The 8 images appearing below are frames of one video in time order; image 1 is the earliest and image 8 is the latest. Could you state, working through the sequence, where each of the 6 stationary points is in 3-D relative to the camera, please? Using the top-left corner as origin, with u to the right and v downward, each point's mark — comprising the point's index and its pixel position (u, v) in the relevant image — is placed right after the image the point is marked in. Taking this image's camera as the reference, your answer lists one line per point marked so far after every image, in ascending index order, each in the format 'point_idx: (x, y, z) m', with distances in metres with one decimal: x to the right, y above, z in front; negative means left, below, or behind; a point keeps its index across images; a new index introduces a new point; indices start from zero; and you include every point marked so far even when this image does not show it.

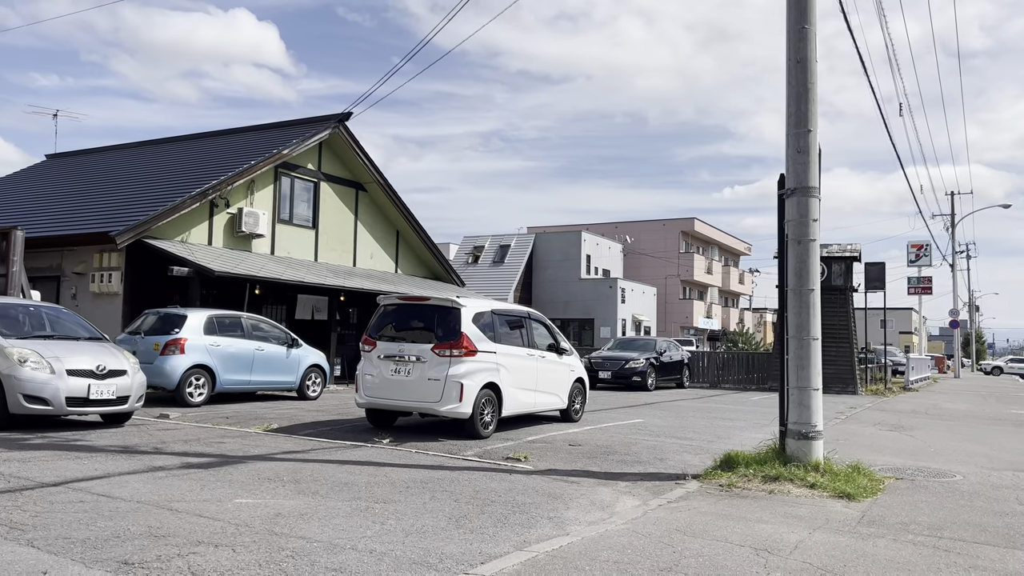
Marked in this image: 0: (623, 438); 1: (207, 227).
0: (+1.4, -1.9, +10.5) m
1: (-6.2, +1.3, +17.0) m
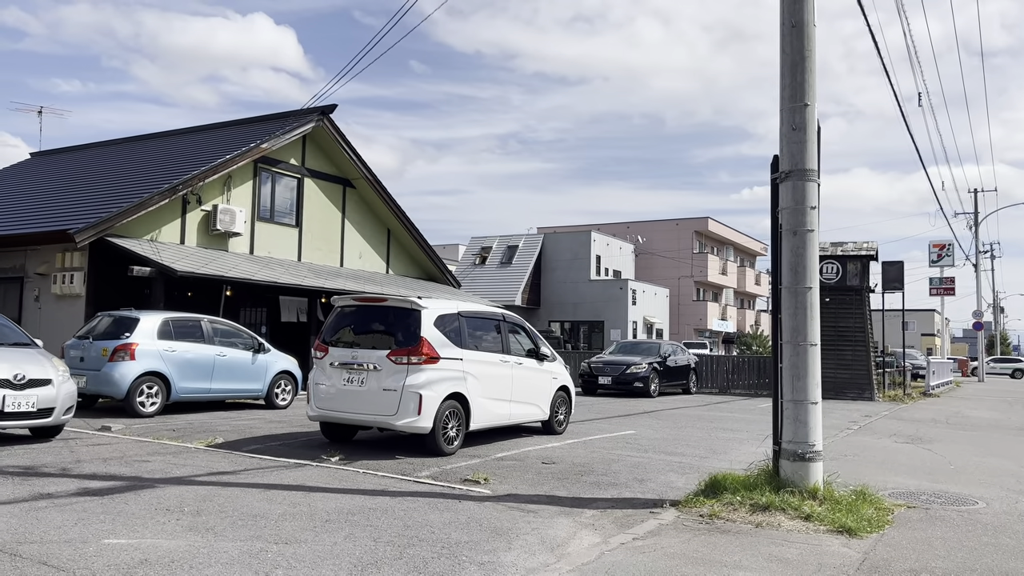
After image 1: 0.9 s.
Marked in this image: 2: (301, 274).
0: (+1.1, -1.9, +9.5) m
1: (-6.4, +1.2, +16.1) m
2: (-4.4, +0.3, +17.3) m
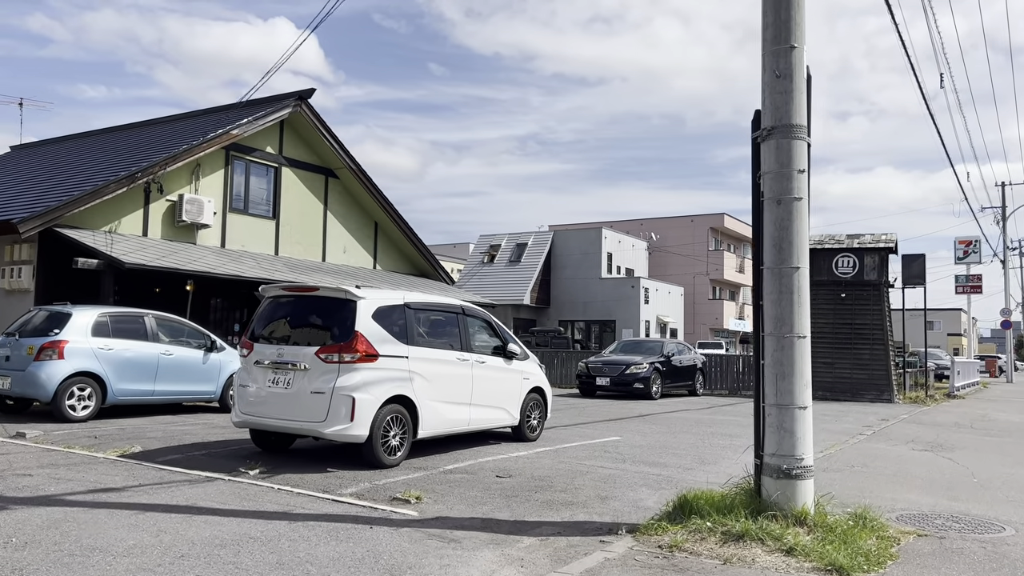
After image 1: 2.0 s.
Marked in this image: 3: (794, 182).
0: (+0.6, -1.8, +8.3) m
1: (-6.7, +1.3, +15.1) m
2: (-4.6, +0.4, +16.3) m
3: (+1.9, +0.7, +5.8) m
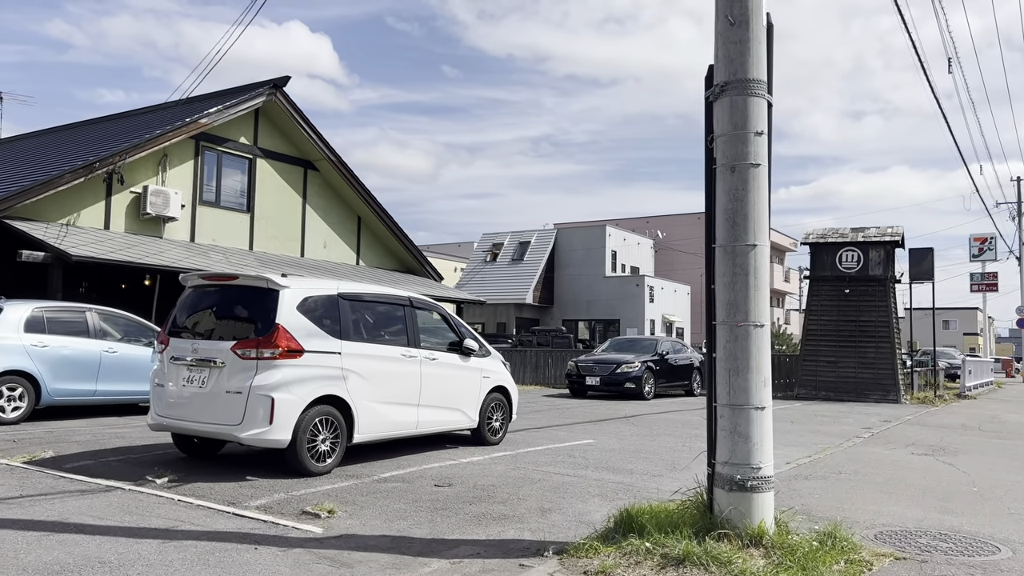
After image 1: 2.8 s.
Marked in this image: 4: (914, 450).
0: (+0.1, -1.7, +7.5) m
1: (-7.1, +1.4, +14.4) m
2: (-5.0, +0.5, +15.6) m
3: (+1.4, +0.8, +5.0) m
4: (+5.2, -2.1, +10.8) m
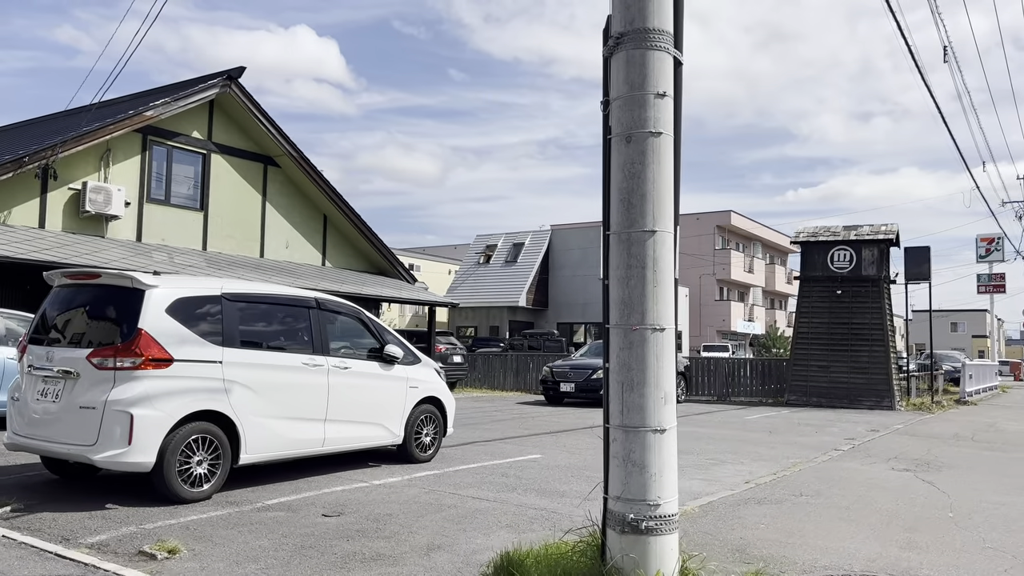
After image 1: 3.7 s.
0: (-0.6, -1.7, +6.6) m
1: (-7.7, +1.3, +13.6) m
2: (-5.6, +0.4, +14.7) m
3: (+0.7, +0.9, +4.1) m
4: (+4.5, -2.1, +9.9) m
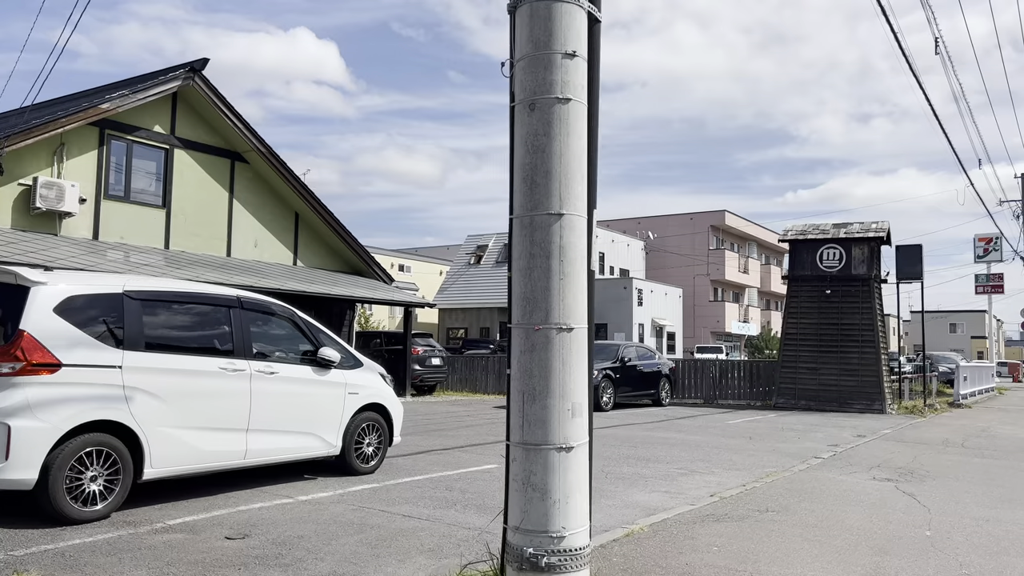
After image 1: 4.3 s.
0: (-1.1, -1.6, +6.0) m
1: (-8.2, +1.3, +13.0) m
2: (-6.1, +0.4, +14.1) m
3: (+0.2, +0.9, +3.5) m
4: (+4.0, -2.1, +9.3) m
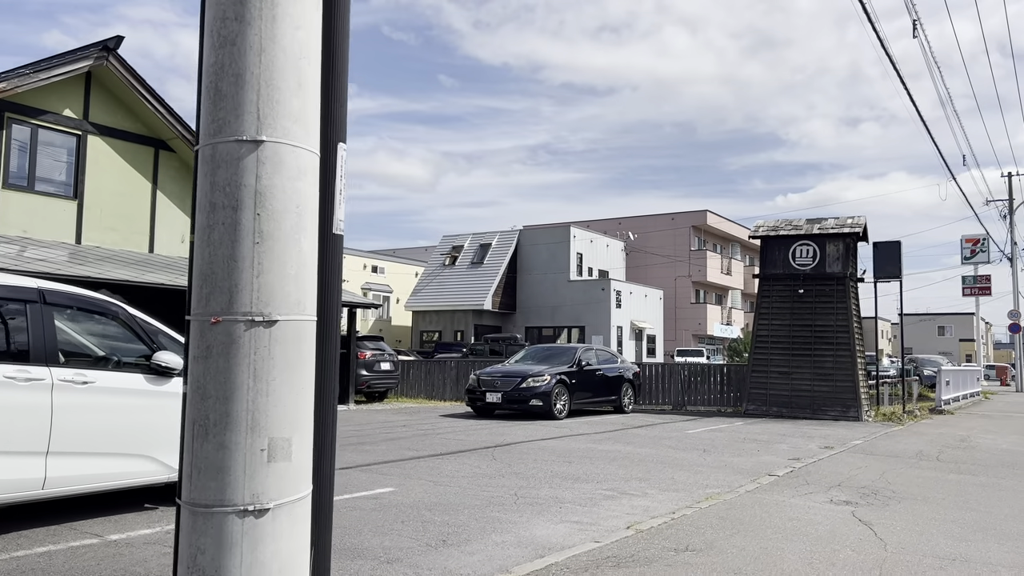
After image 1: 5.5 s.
0: (-1.9, -1.6, +4.7) m
1: (-9.2, +1.4, +11.7) m
2: (-7.1, +0.5, +12.8) m
3: (-0.7, +1.0, +2.2) m
4: (+3.1, -2.0, +8.1) m
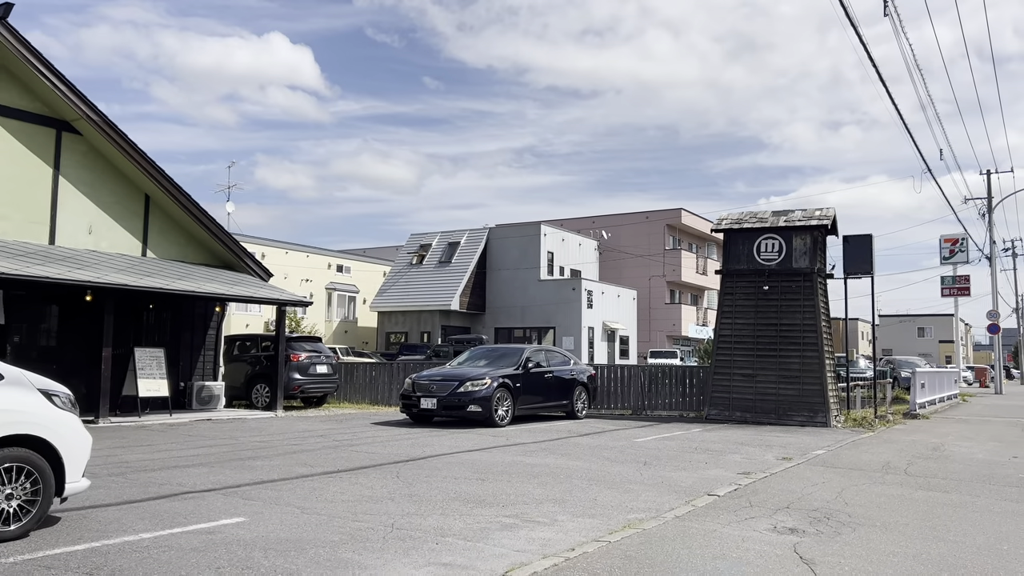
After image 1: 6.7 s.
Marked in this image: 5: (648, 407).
0: (-2.8, -1.5, +3.4) m
1: (-10.2, +1.4, +10.2) m
2: (-8.1, +0.5, +11.4) m
3: (-1.5, +1.1, +0.9) m
4: (+2.2, -1.9, +6.8) m
5: (+3.1, -2.7, +18.9) m
